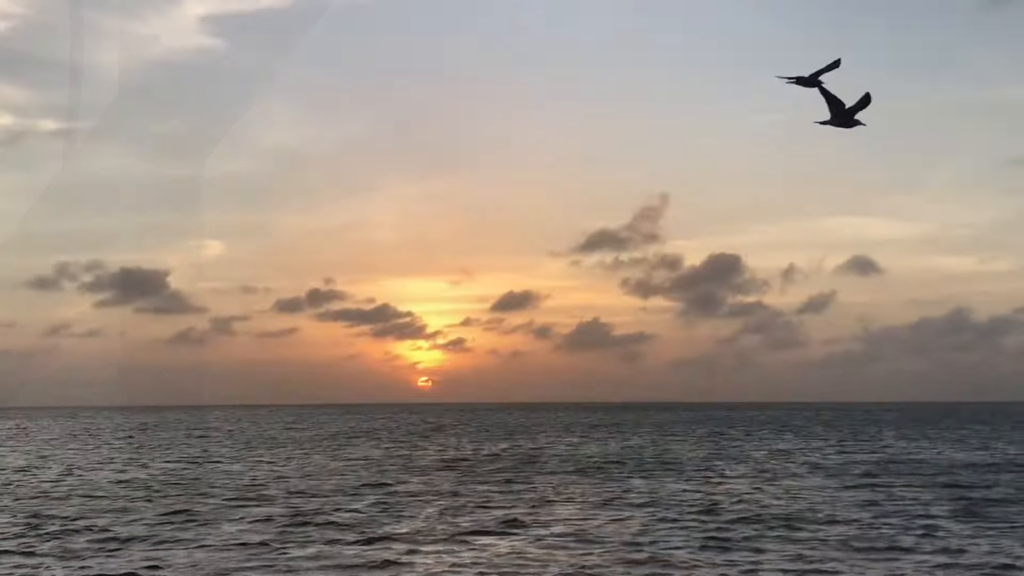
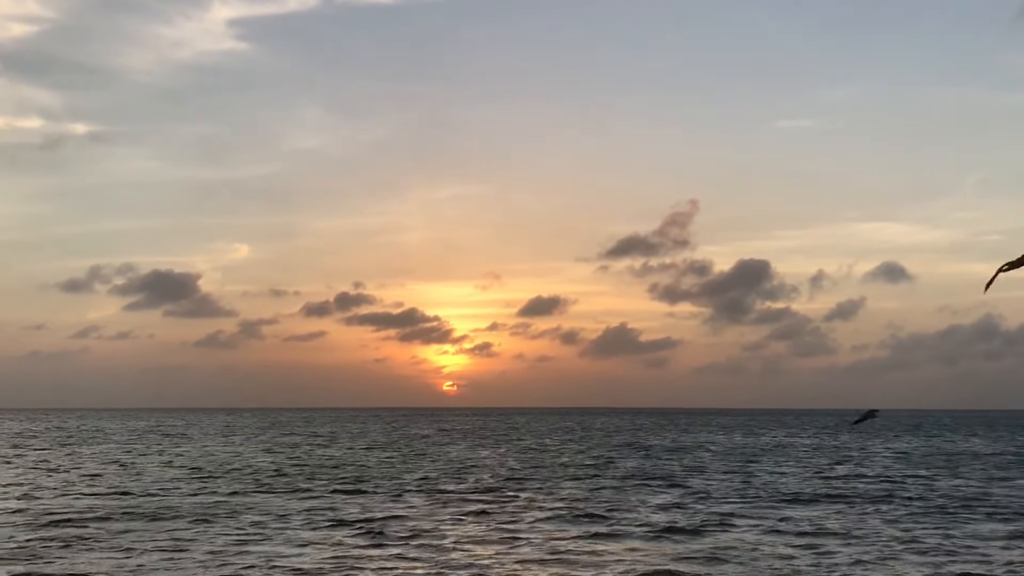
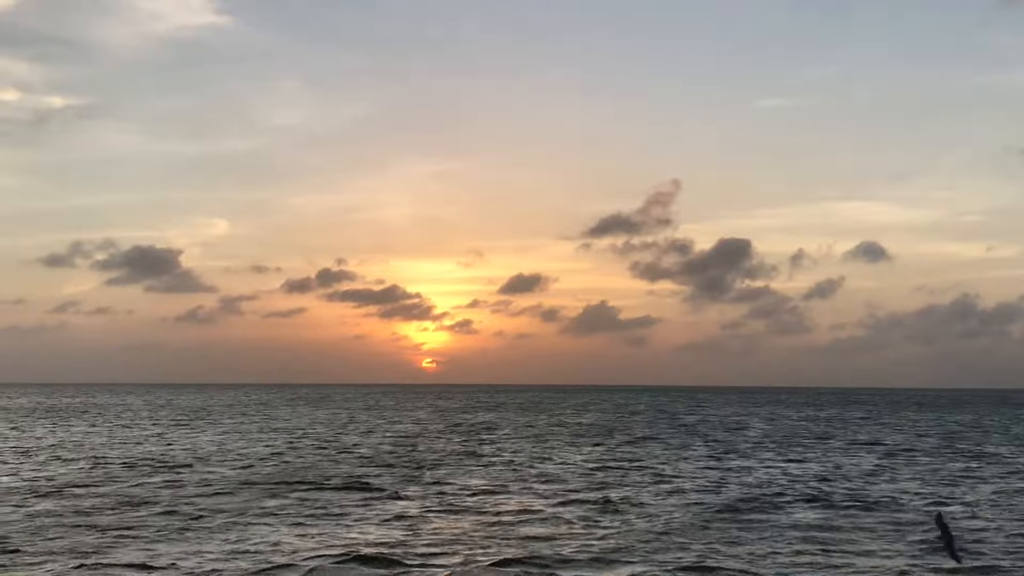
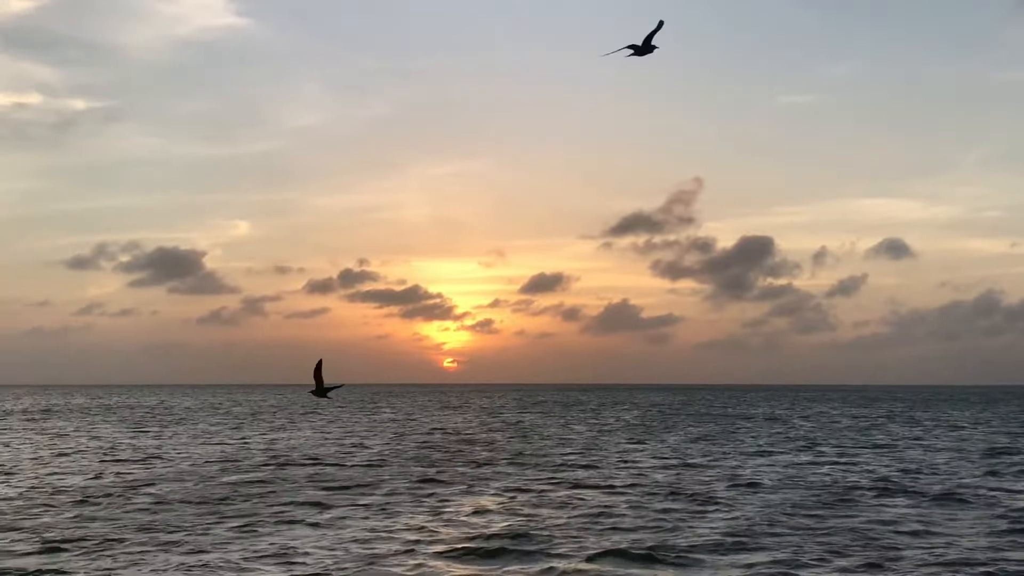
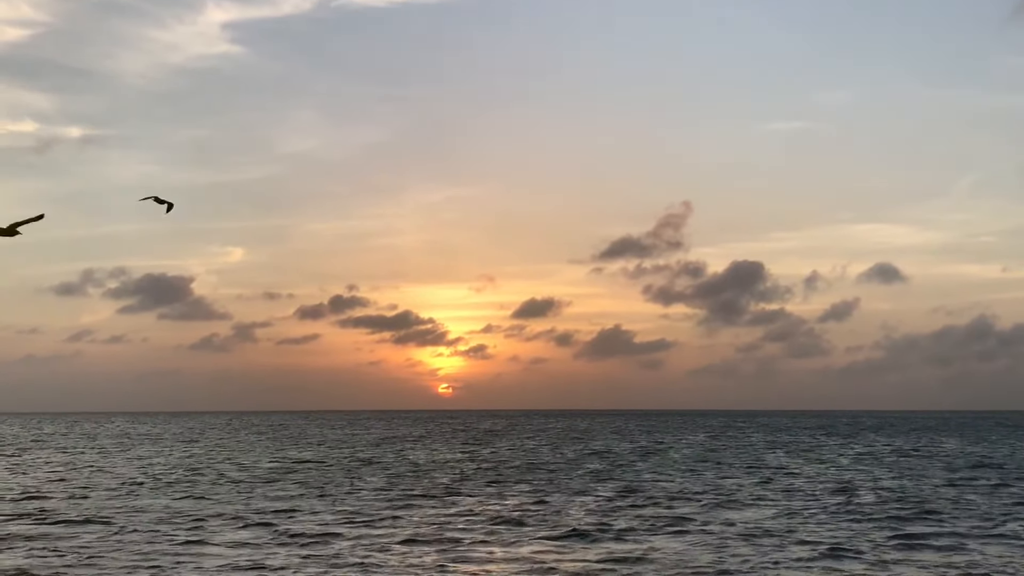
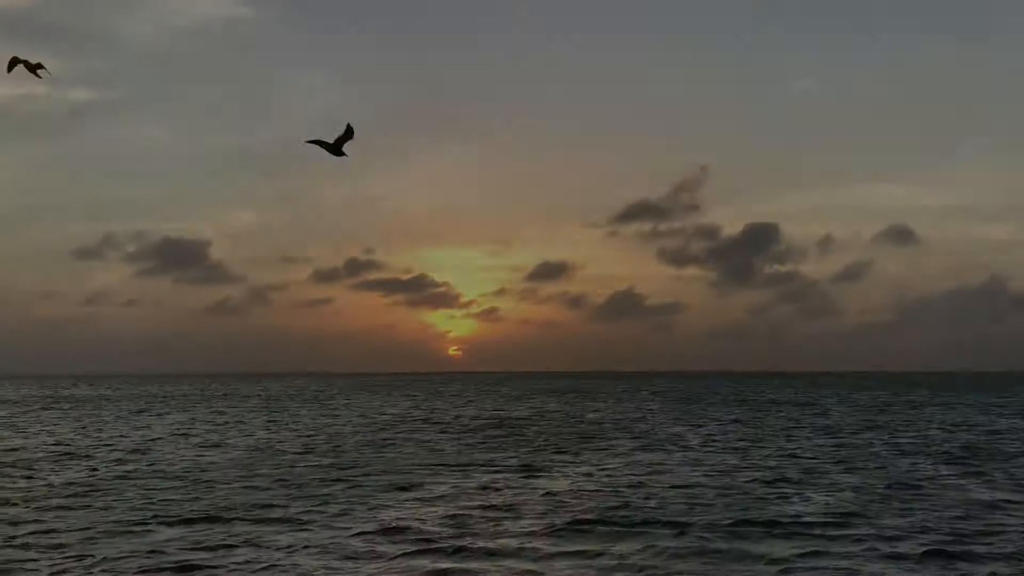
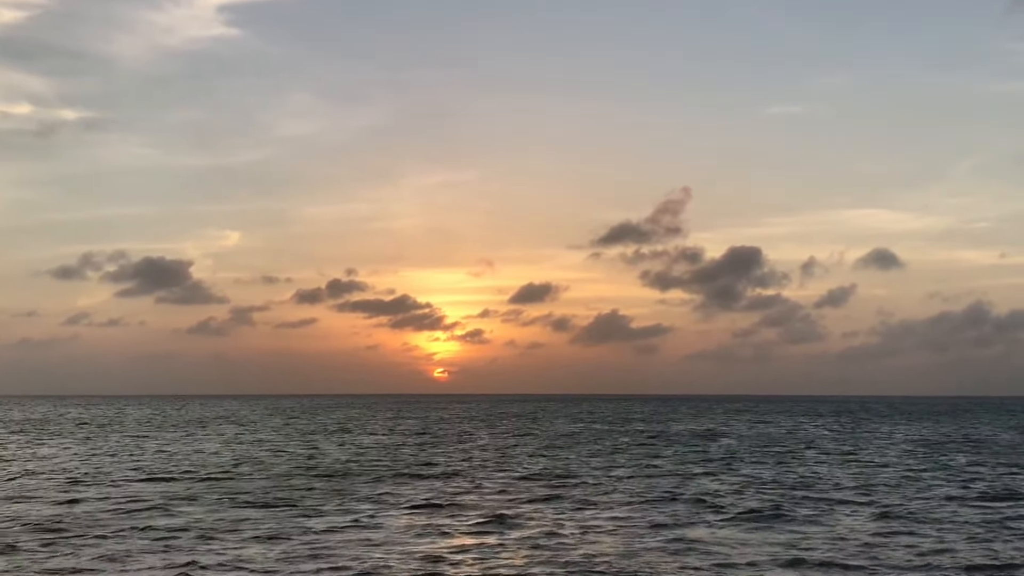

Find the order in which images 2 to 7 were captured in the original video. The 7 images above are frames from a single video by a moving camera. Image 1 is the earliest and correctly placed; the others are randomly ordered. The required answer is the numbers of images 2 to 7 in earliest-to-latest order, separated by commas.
5, 2, 7, 3, 4, 6
